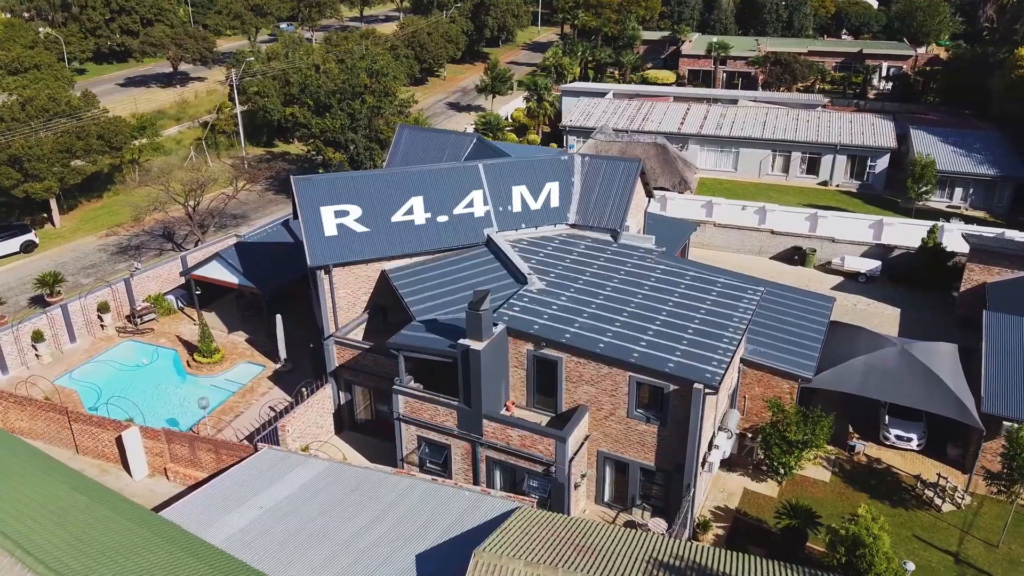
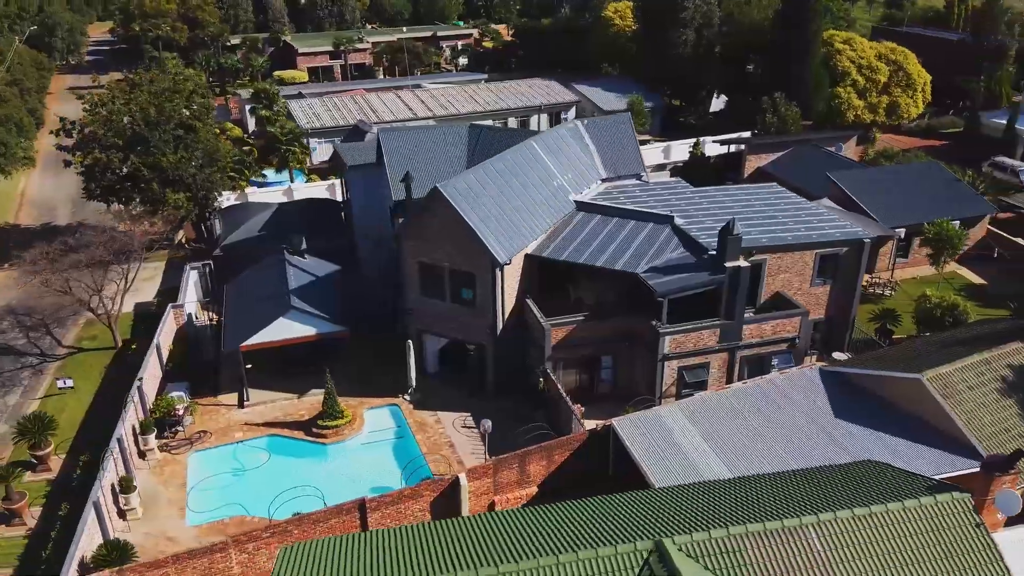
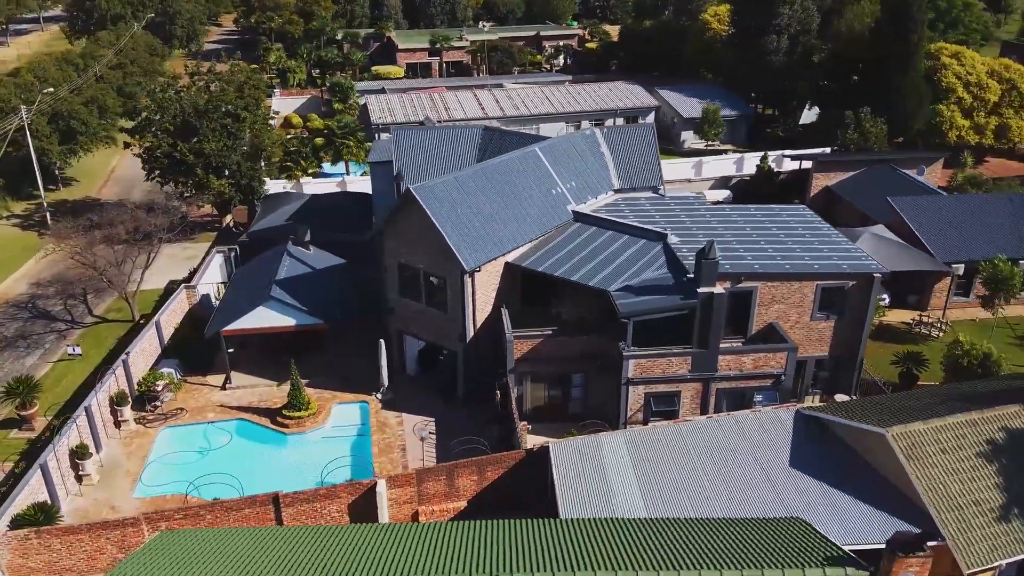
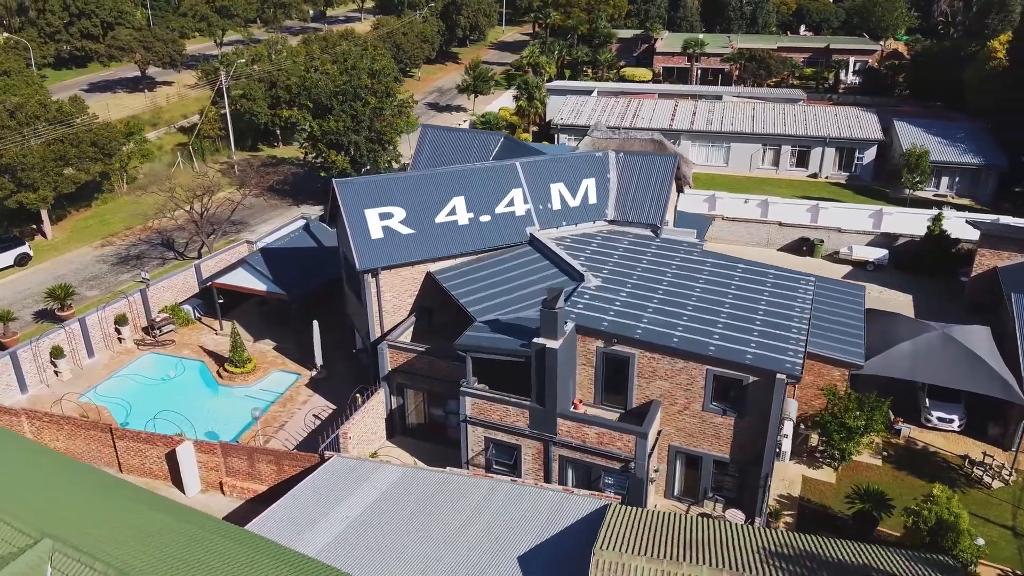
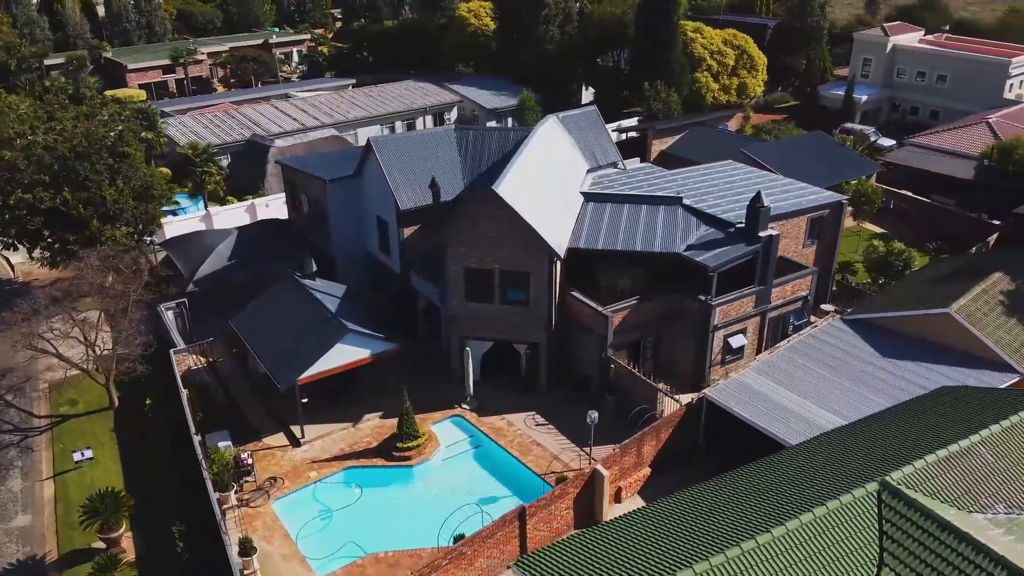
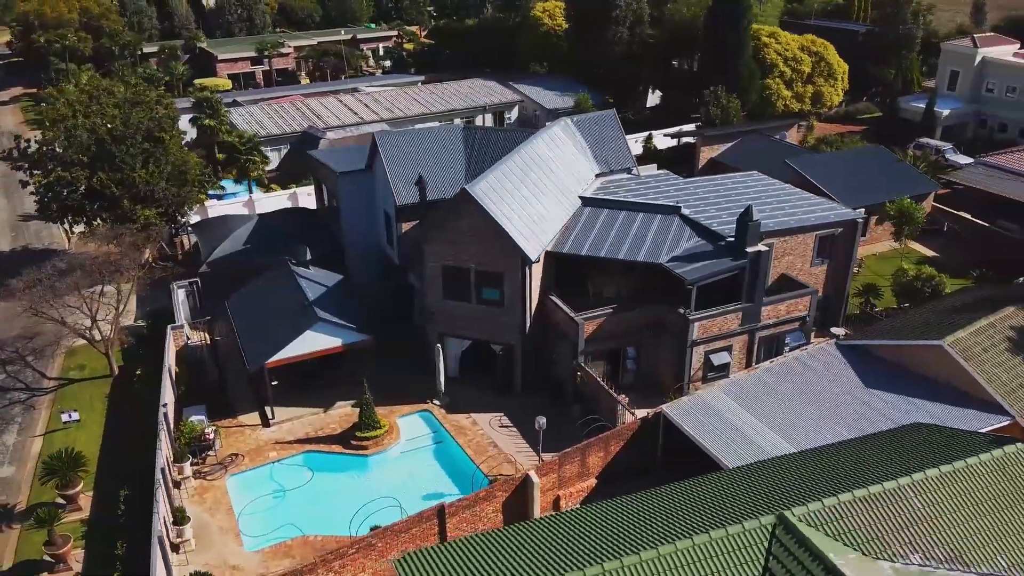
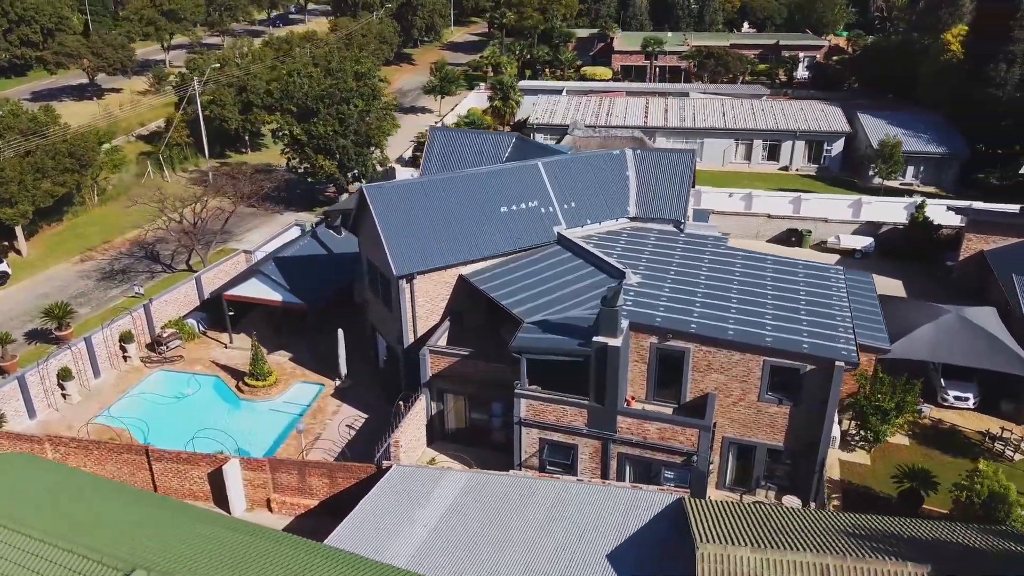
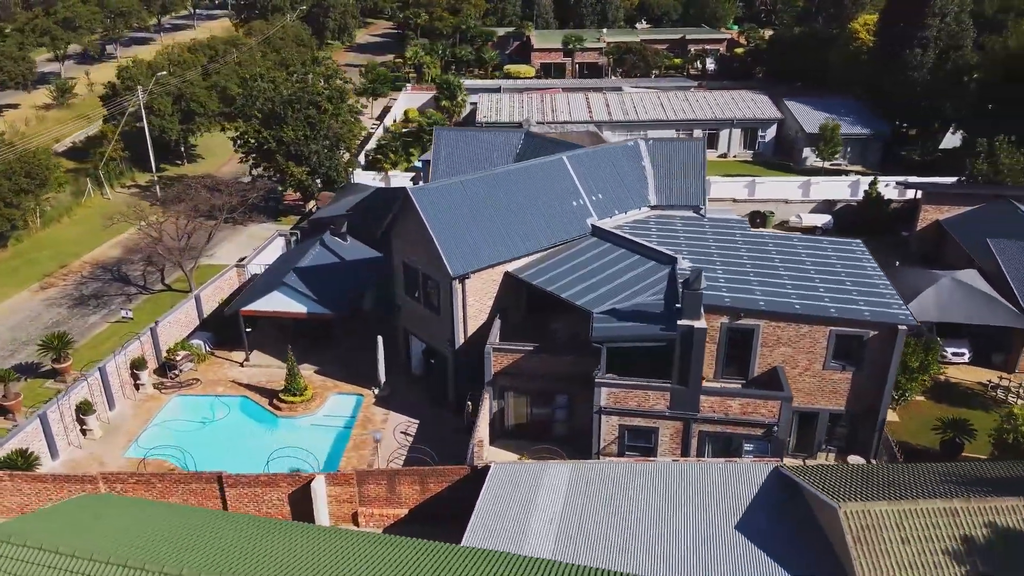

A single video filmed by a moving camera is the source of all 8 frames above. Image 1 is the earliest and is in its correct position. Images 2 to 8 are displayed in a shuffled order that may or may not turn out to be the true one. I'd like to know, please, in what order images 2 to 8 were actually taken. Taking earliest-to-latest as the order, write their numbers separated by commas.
4, 7, 8, 3, 2, 6, 5
